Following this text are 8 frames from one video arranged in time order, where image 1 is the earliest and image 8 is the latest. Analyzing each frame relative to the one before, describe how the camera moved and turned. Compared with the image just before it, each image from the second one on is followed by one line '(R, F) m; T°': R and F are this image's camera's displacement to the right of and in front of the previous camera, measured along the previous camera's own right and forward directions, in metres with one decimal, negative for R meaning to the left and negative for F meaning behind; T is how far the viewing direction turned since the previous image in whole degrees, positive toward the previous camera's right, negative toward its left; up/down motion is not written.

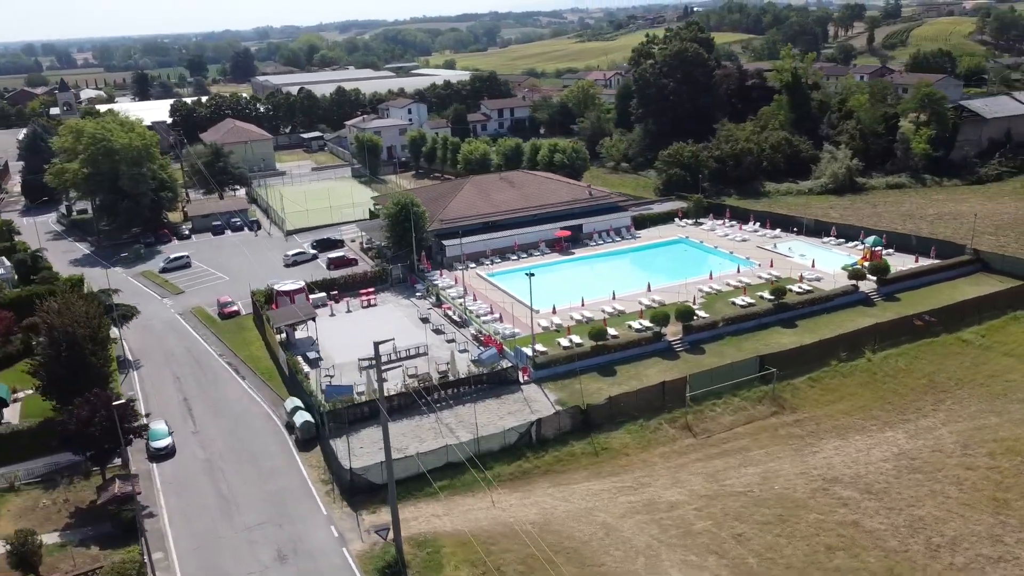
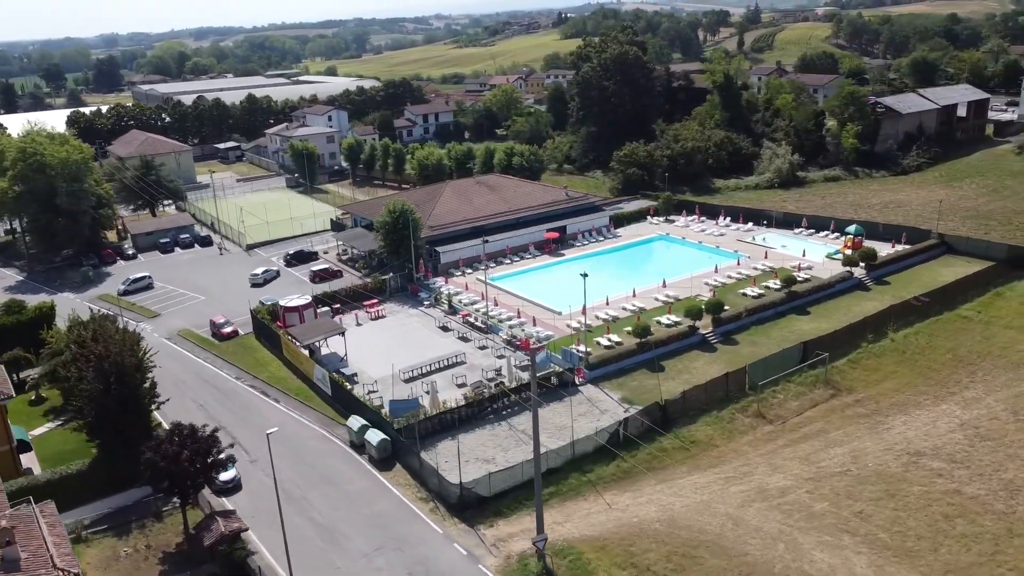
(-7.6, +1.0) m; +9°
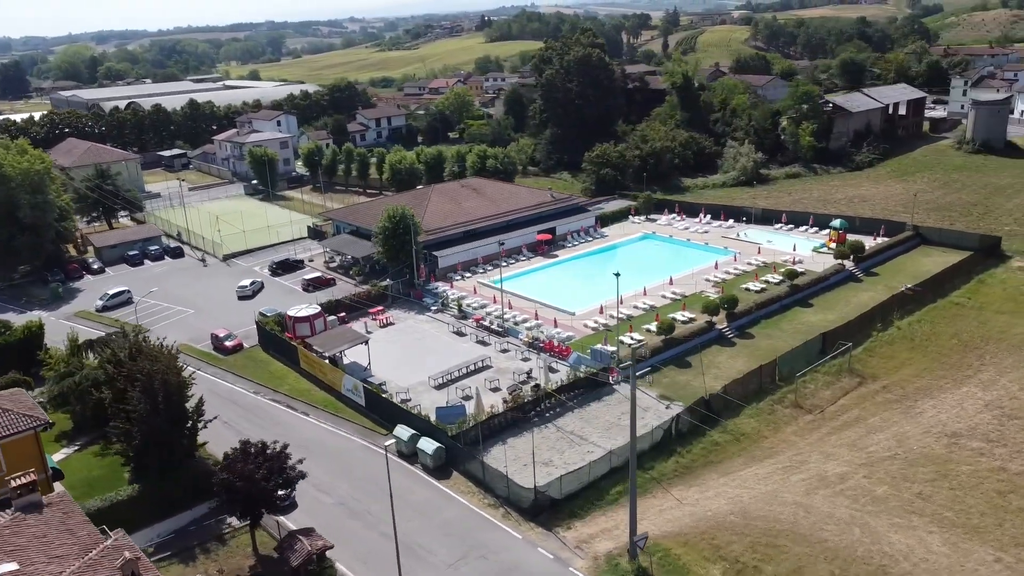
(-4.8, +0.3) m; +6°
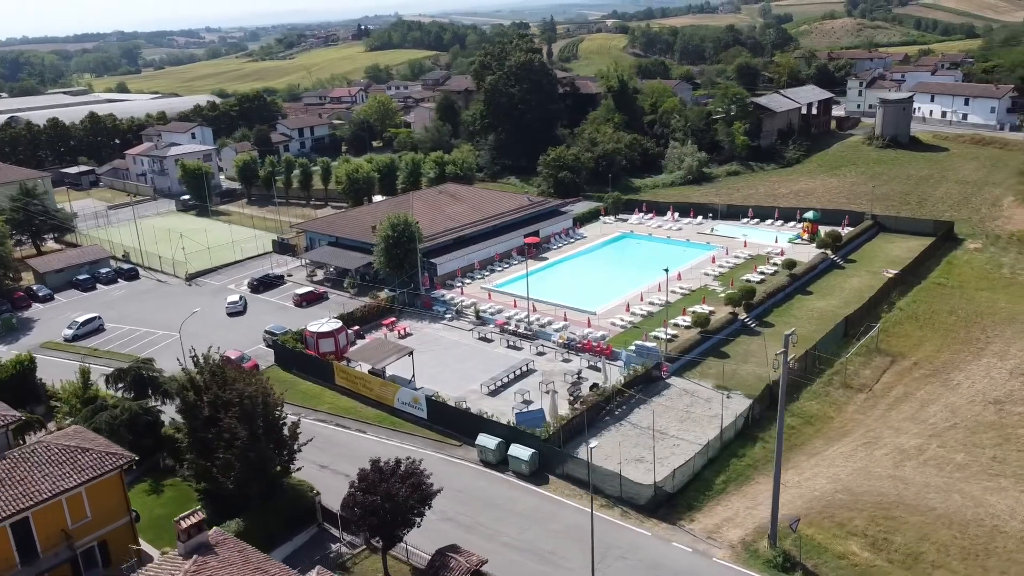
(-7.6, +0.9) m; +9°
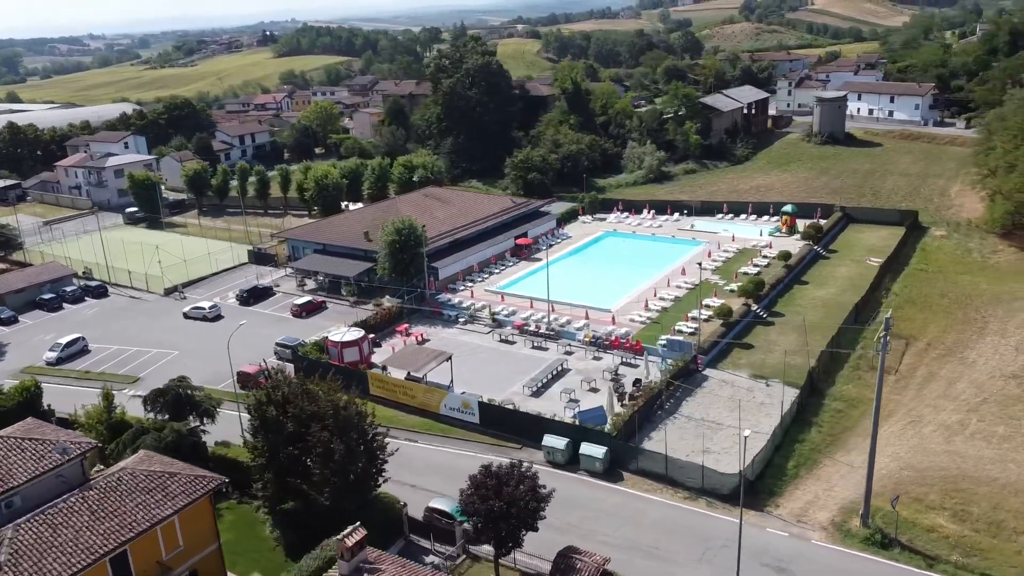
(-5.6, +0.6) m; +7°
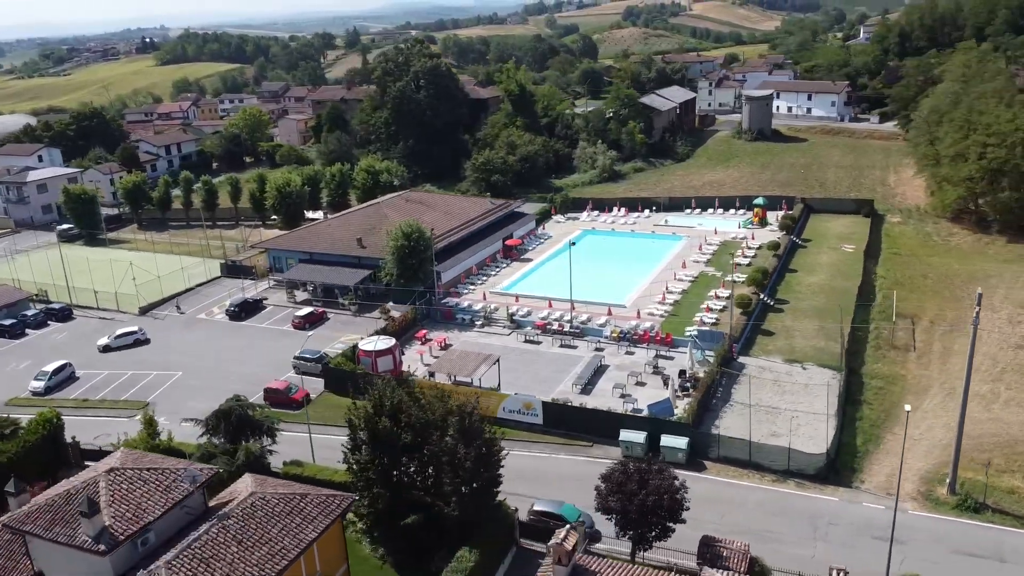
(-6.5, +0.8) m; +8°
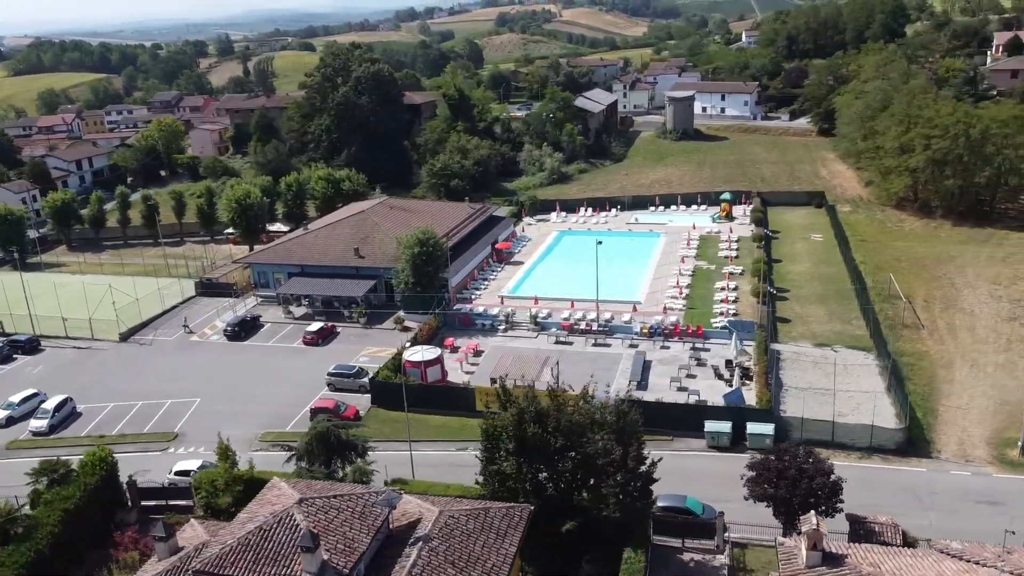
(-7.5, +0.9) m; +9°
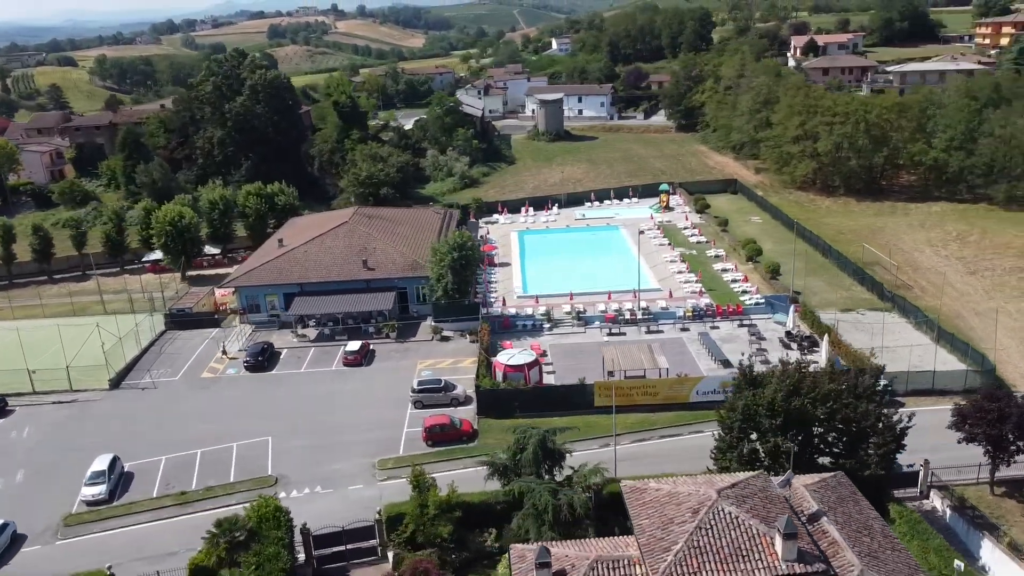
(-13.1, +2.5) m; +15°
